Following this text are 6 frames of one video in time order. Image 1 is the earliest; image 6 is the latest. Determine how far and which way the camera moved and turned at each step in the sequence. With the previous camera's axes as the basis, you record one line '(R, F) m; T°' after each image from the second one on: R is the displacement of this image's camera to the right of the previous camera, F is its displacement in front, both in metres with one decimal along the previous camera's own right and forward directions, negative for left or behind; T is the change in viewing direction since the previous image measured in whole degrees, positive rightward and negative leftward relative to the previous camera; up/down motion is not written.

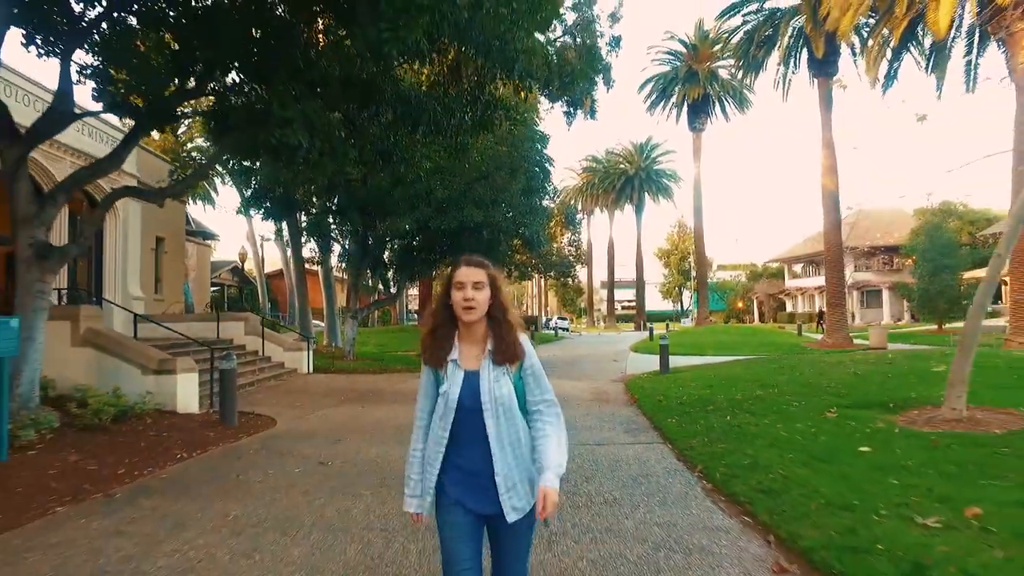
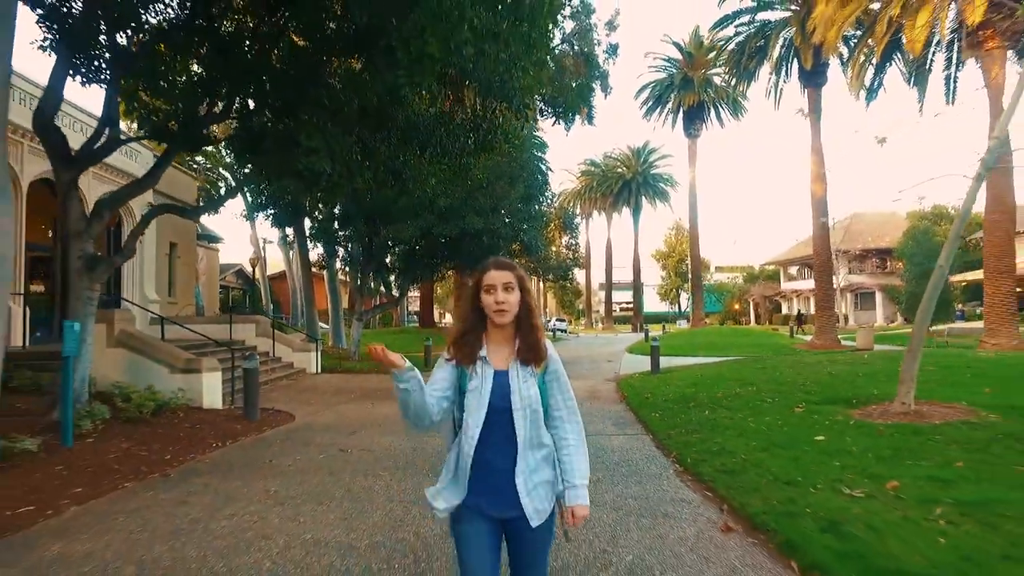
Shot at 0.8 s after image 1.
(0.0, -1.1) m; 0°
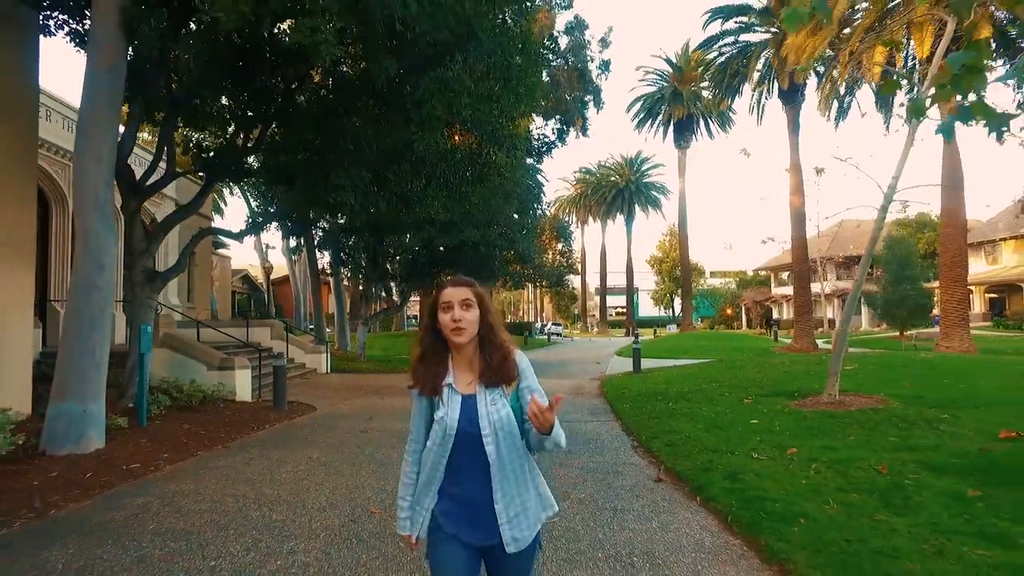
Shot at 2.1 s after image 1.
(+0.1, -2.0) m; 0°
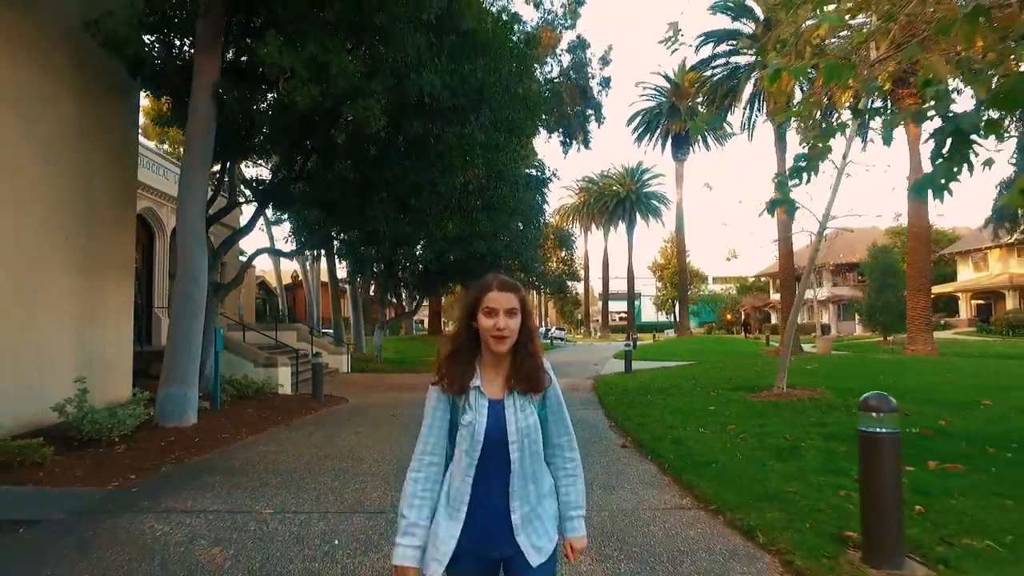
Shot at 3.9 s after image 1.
(+0.1, -2.5) m; 0°
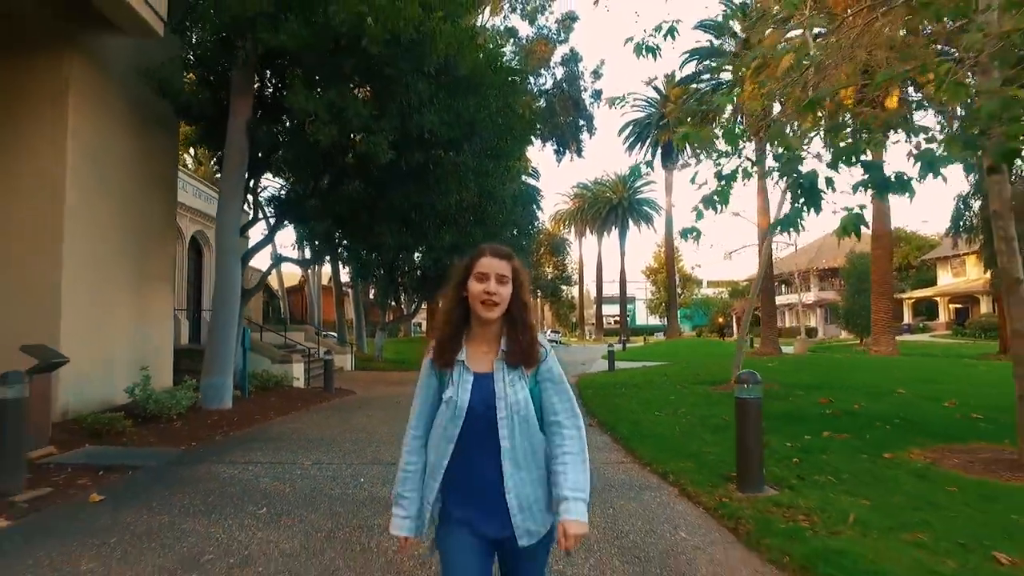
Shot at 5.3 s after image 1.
(+0.2, -2.0) m; 0°
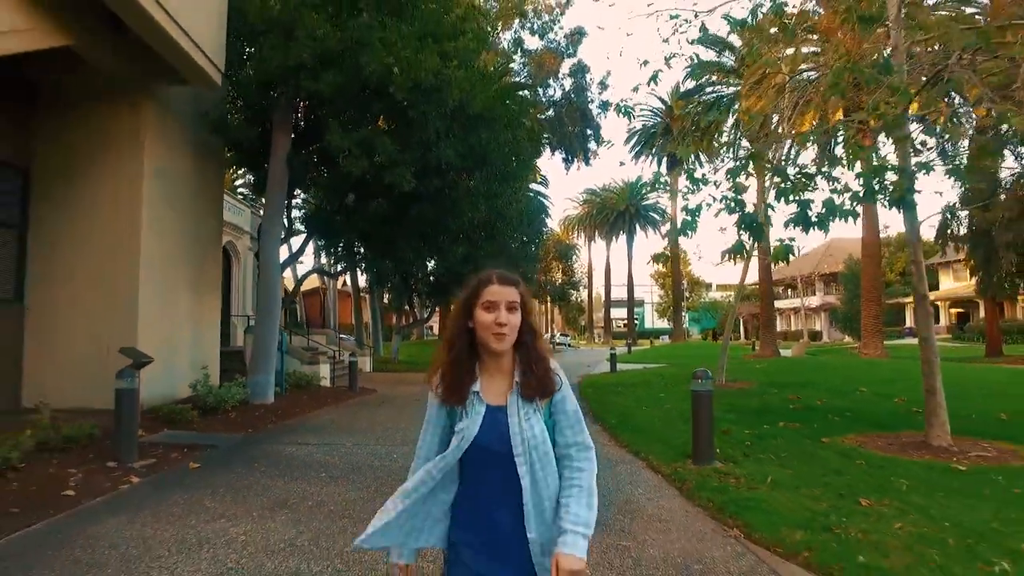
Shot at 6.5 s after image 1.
(+0.1, -1.8) m; -1°
